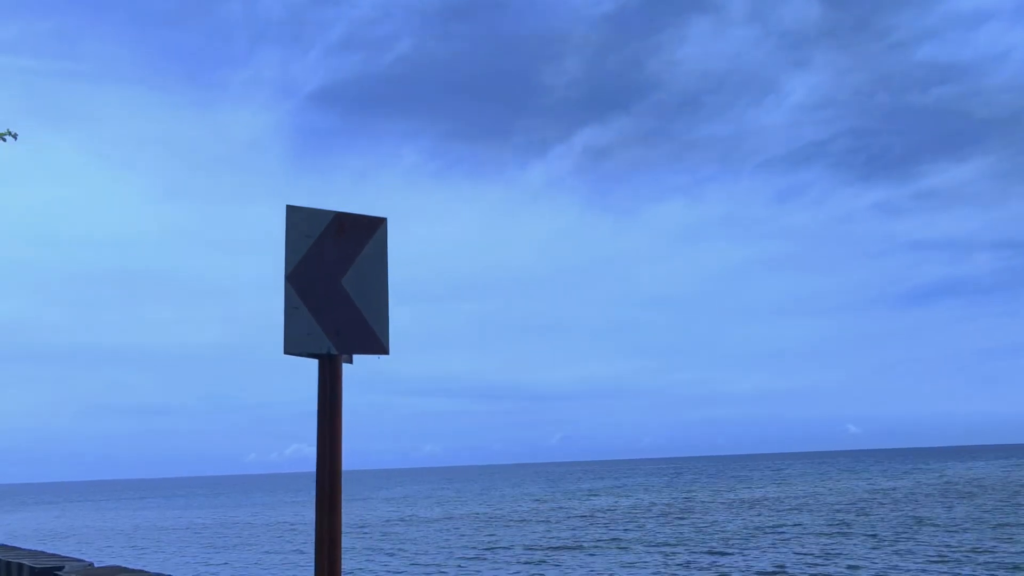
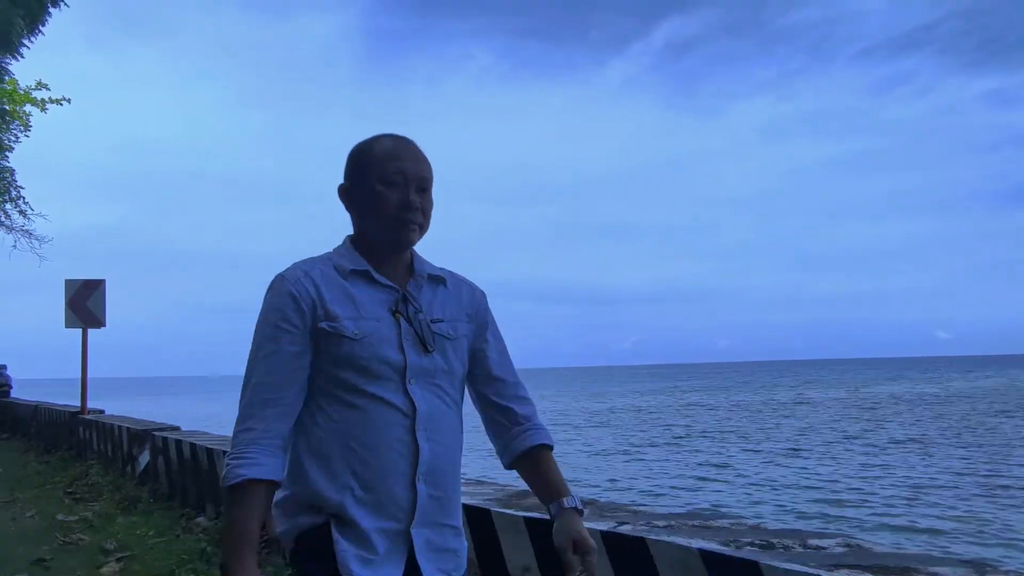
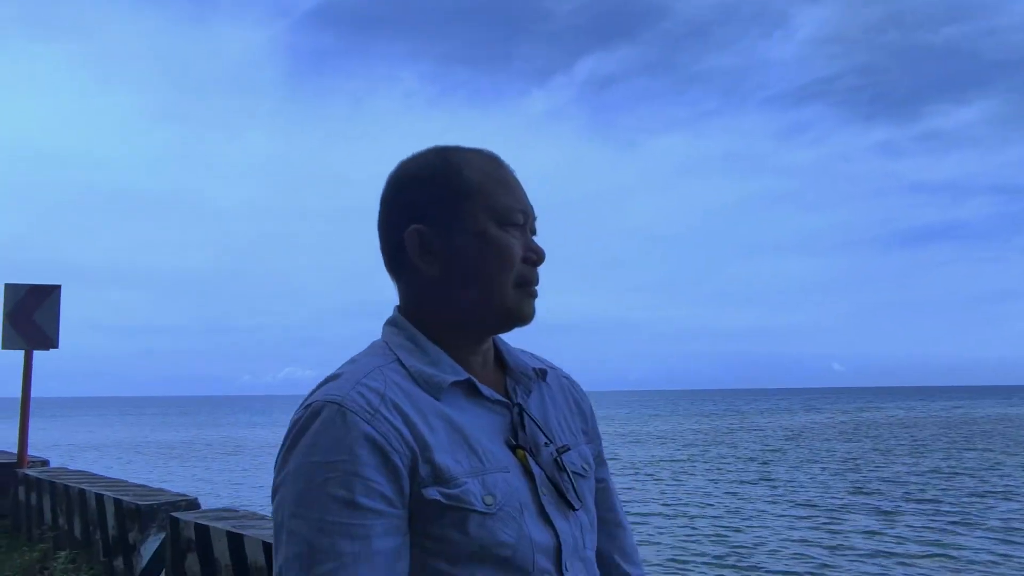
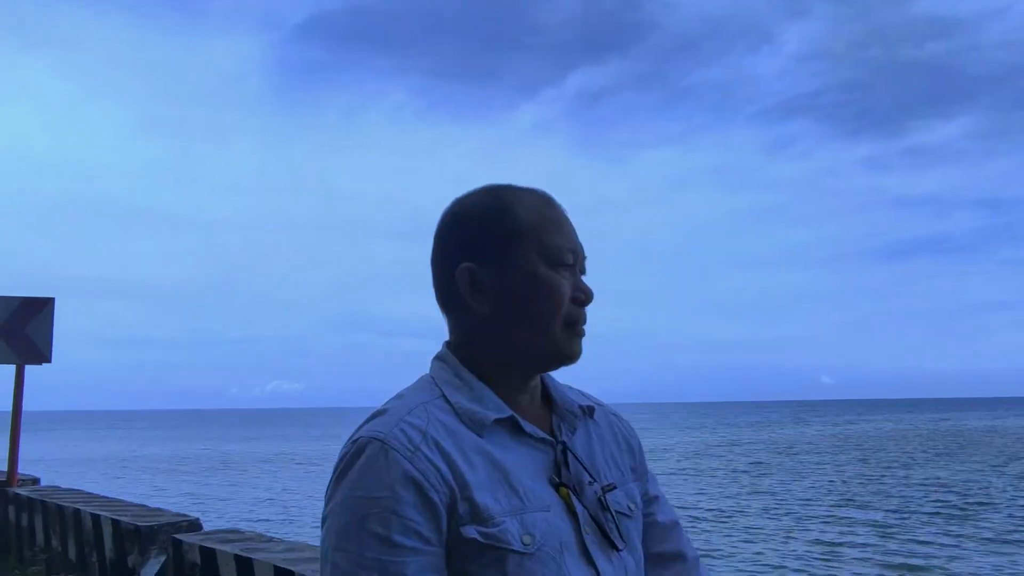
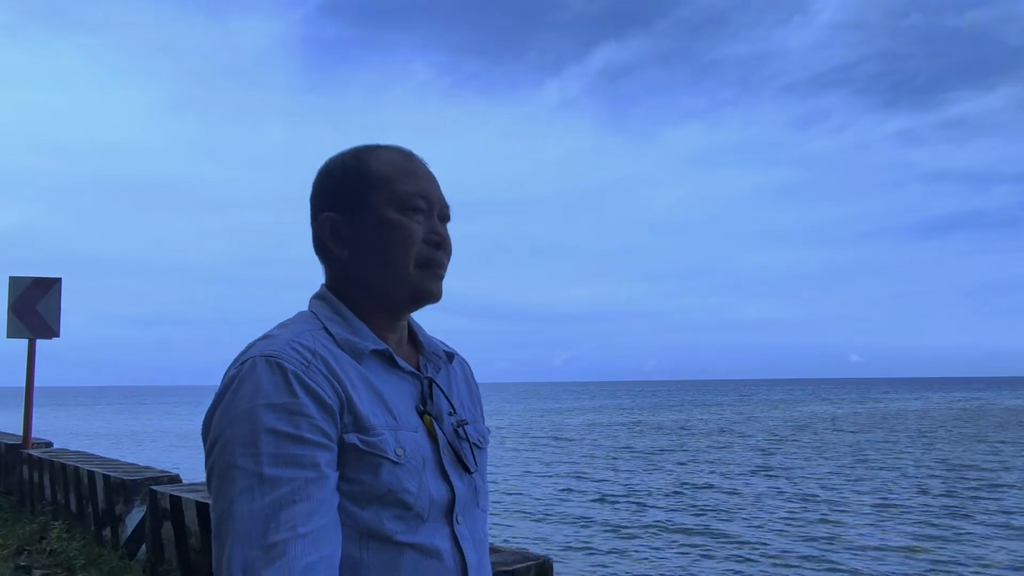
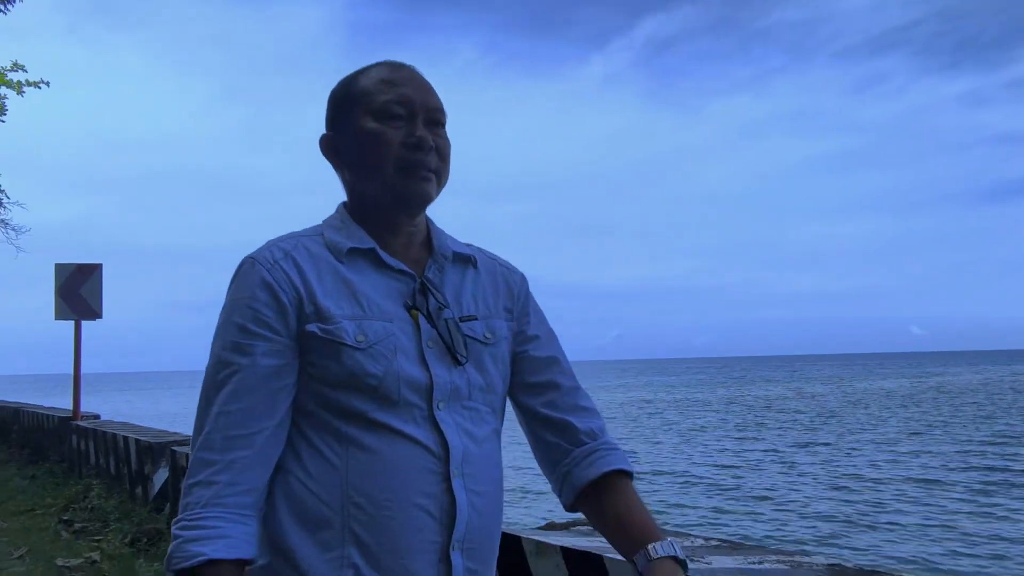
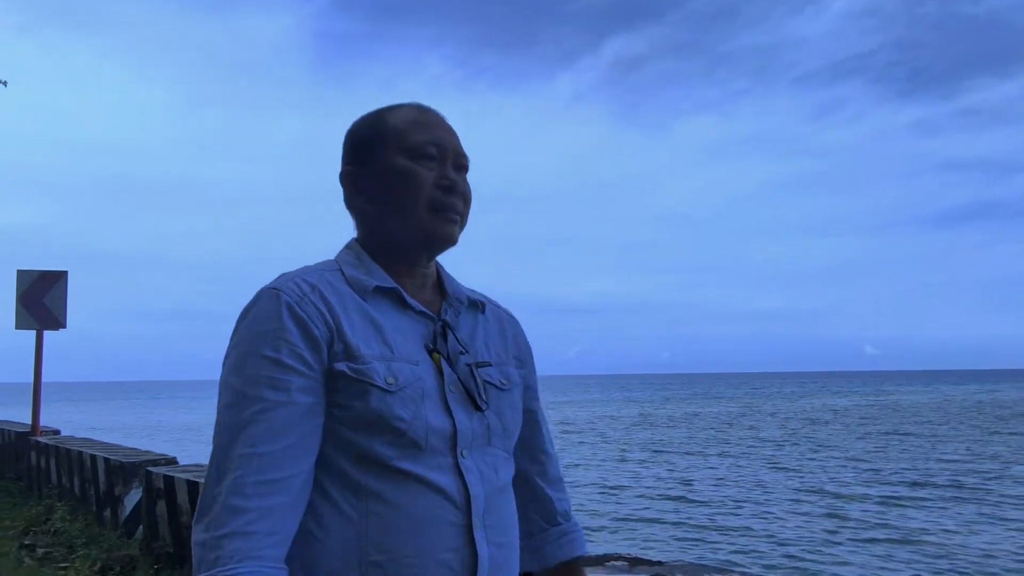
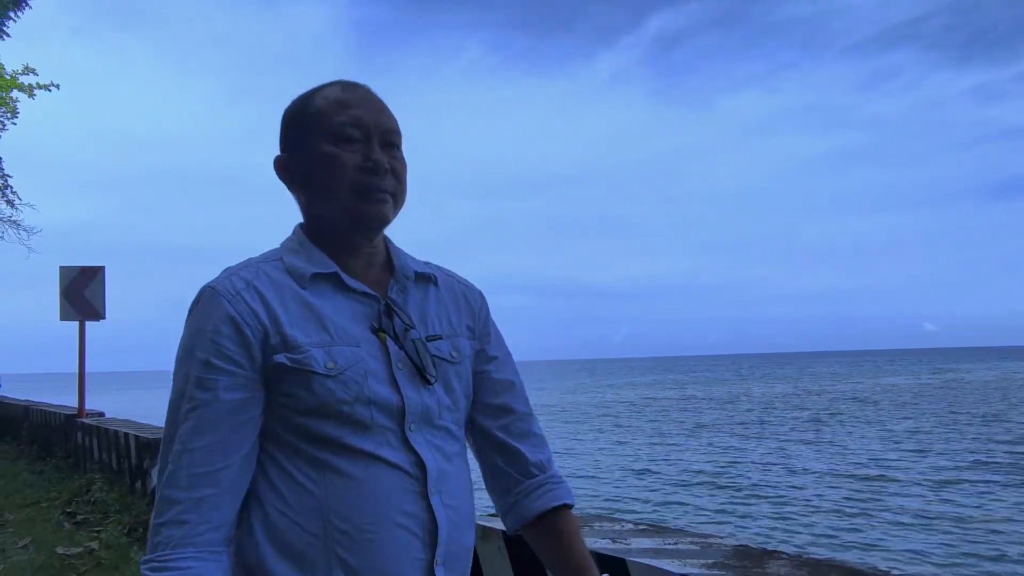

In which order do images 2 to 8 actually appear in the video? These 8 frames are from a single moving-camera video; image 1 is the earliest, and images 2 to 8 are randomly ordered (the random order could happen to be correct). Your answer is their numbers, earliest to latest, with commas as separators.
4, 3, 5, 7, 6, 8, 2
